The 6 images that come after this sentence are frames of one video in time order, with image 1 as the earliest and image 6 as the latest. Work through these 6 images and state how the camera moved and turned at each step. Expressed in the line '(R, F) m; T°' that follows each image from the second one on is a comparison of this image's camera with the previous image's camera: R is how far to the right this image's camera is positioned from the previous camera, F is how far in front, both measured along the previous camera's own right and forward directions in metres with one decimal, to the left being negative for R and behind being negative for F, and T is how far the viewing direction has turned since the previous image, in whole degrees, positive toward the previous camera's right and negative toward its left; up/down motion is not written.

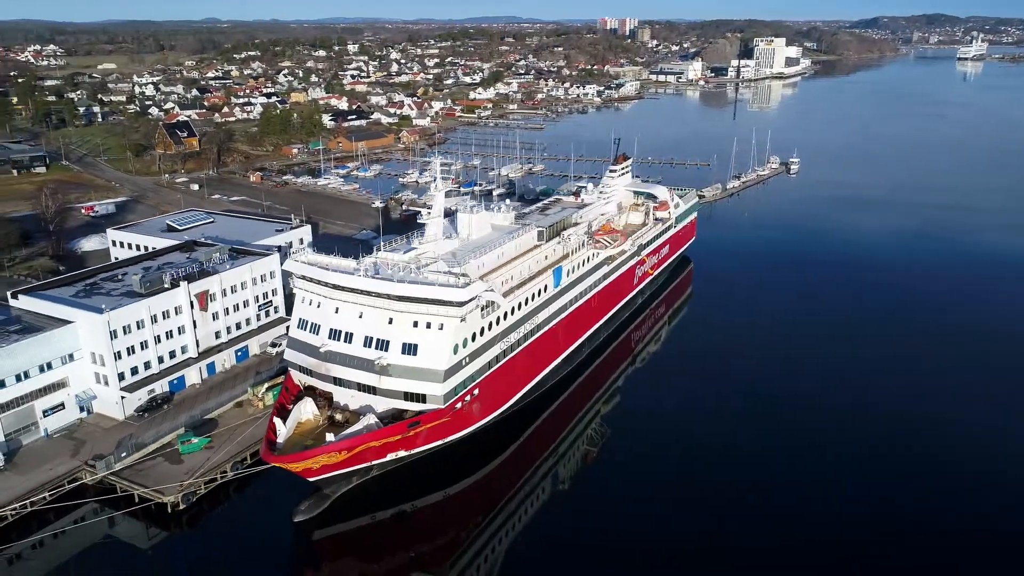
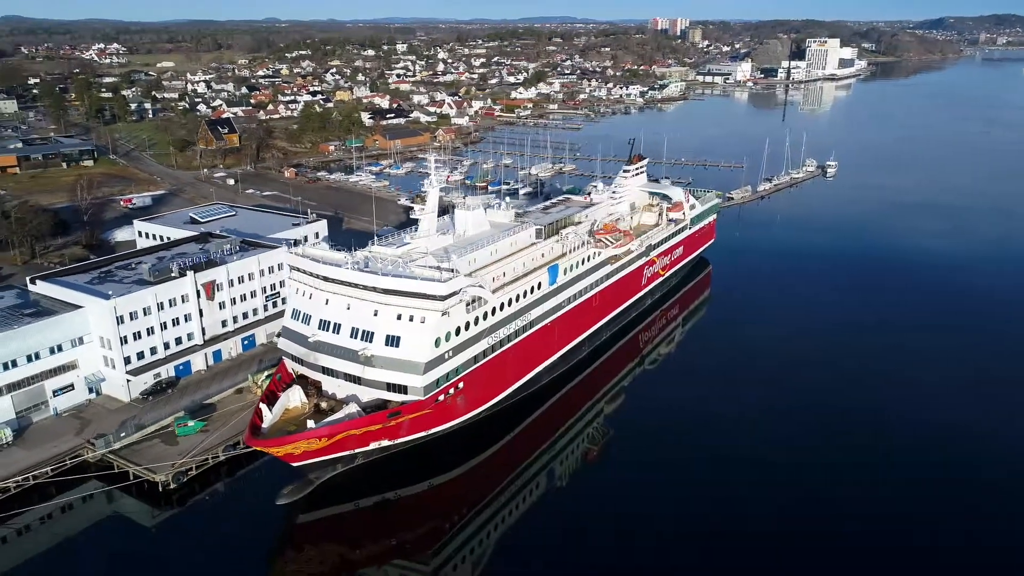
(+1.0, -0.1) m; -3°
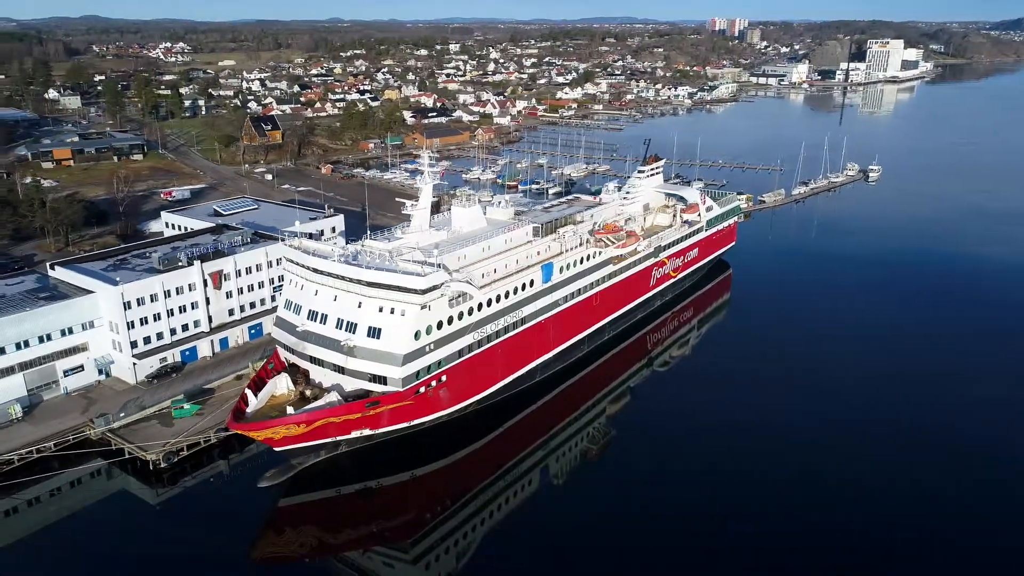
(+1.2, -0.1) m; -4°
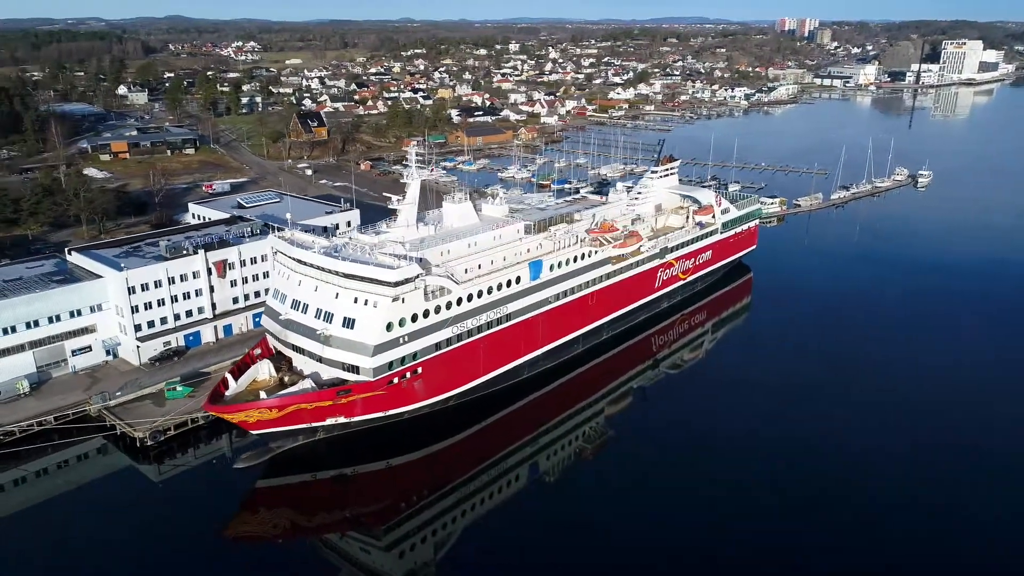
(+1.4, -0.1) m; -4°
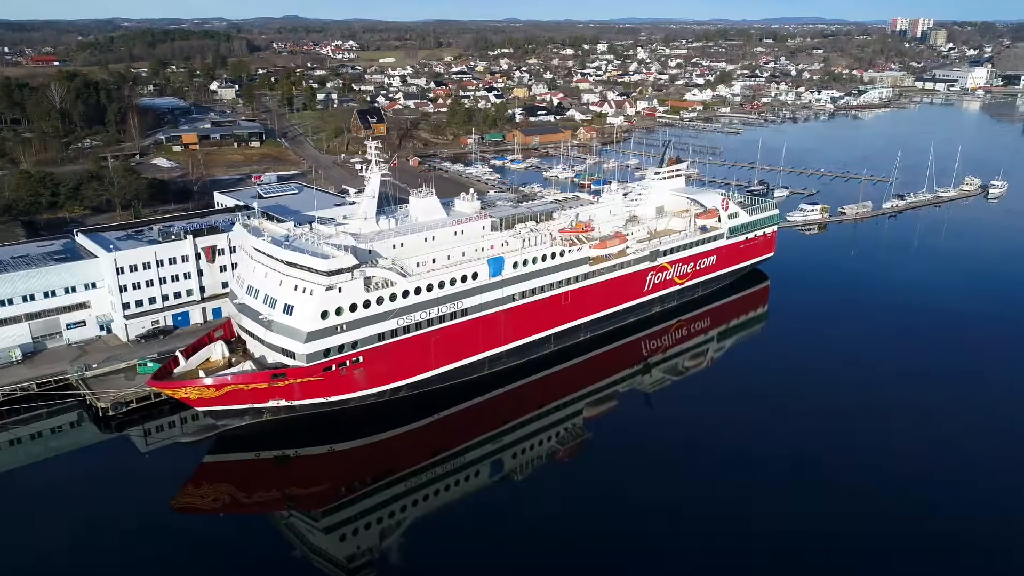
(+2.7, 0.0) m; -6°
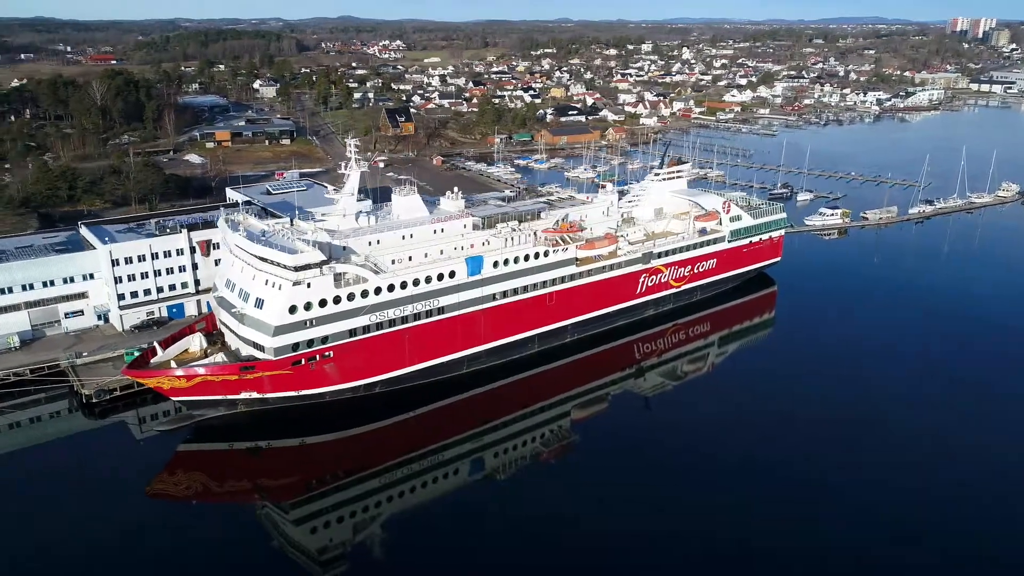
(+1.4, 0.0) m; -3°
